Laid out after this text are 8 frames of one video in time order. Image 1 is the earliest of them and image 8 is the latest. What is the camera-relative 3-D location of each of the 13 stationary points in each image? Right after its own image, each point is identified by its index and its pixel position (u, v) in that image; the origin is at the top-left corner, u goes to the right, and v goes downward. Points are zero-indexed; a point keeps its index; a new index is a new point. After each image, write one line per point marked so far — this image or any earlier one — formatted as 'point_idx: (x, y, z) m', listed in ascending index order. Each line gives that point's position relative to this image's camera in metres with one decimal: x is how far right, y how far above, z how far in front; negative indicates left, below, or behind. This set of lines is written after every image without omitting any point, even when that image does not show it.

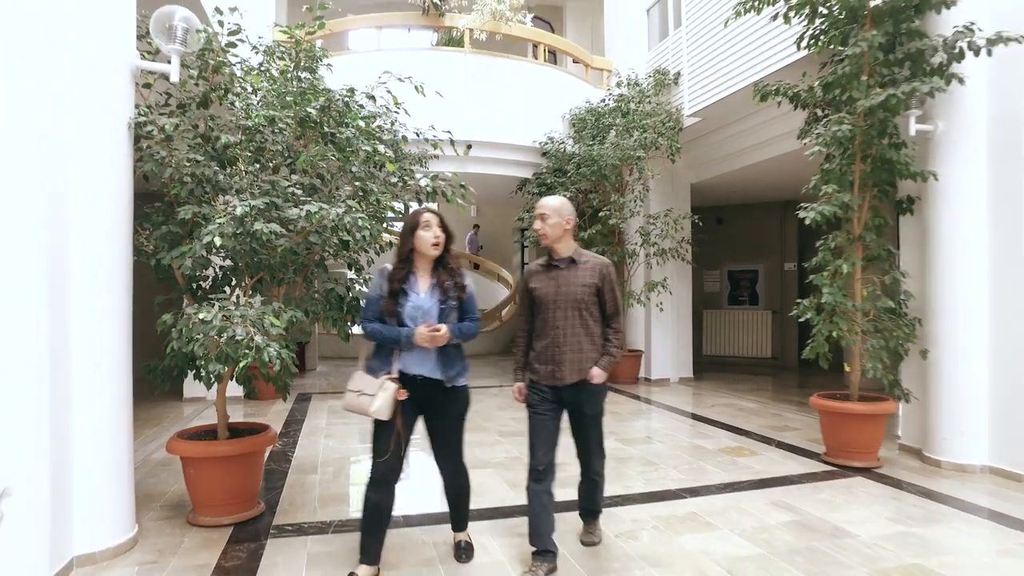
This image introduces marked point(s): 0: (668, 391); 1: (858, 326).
0: (+1.8, -1.2, +7.0) m
1: (+2.1, -0.2, +3.8) m
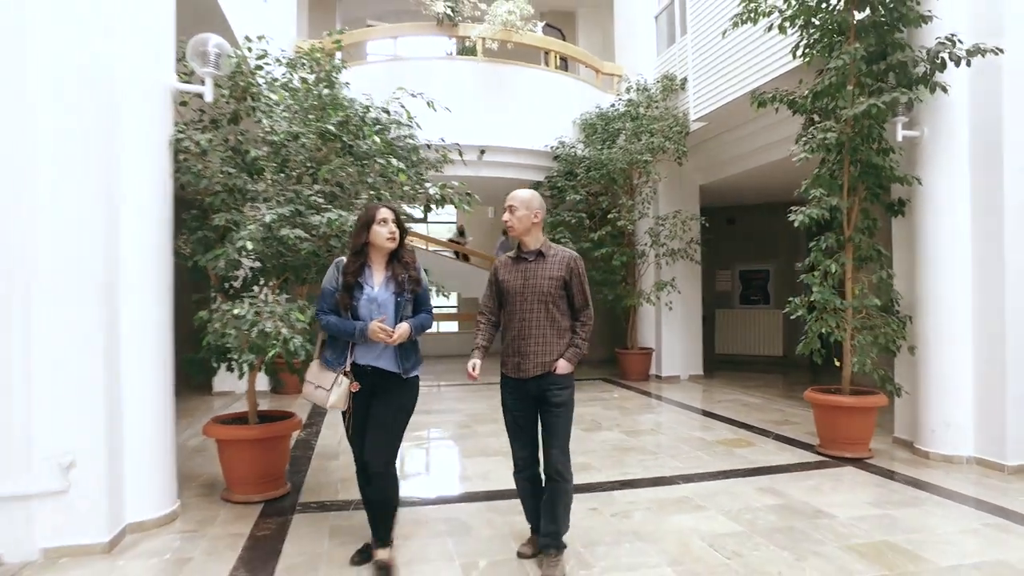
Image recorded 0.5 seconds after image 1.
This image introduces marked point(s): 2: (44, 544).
0: (+1.9, -1.2, +7.2) m
1: (+2.2, -0.2, +4.0) m
2: (-2.0, -1.1, +2.7) m
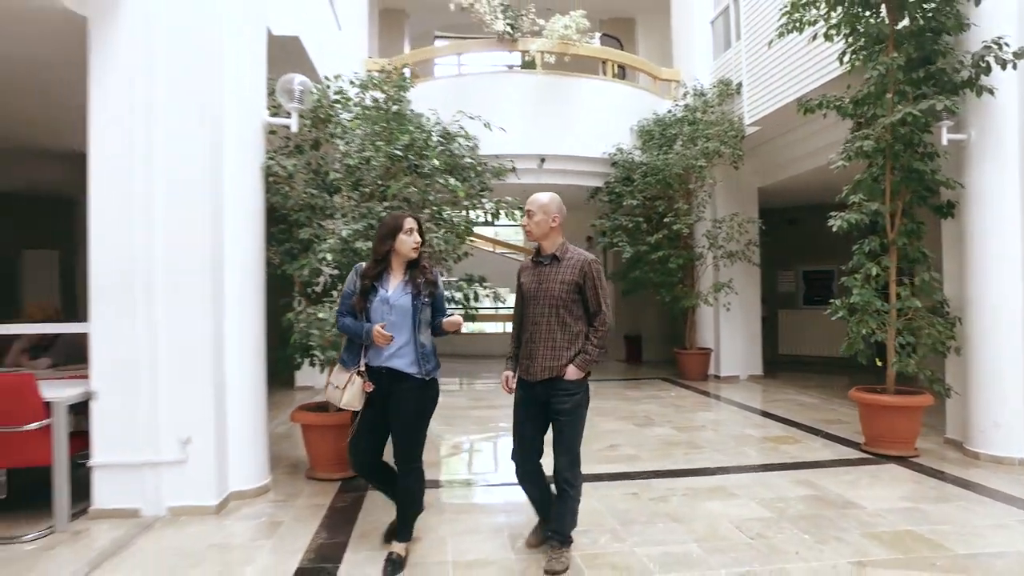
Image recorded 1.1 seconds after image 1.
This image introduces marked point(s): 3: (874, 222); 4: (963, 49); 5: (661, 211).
0: (+2.7, -1.2, +7.3) m
1: (+2.5, -0.2, +4.1) m
2: (-1.8, -1.1, +3.3) m
3: (+2.4, +0.4, +4.1) m
4: (+2.9, +1.6, +4.0) m
5: (+1.8, +0.9, +7.5) m
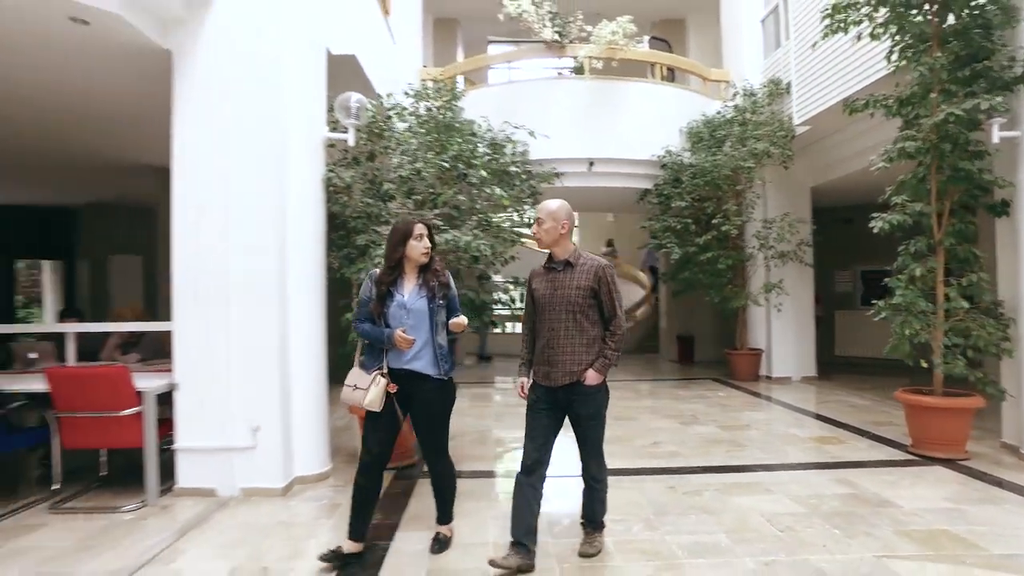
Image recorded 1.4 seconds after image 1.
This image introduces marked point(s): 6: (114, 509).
0: (+3.2, -1.2, +7.2) m
1: (+2.8, -0.2, +4.0) m
2: (-1.6, -1.2, +3.6) m
3: (+2.7, +0.4, +4.0) m
4: (+3.2, +1.6, +3.9) m
5: (+2.4, +0.9, +7.5) m
6: (-2.2, -1.2, +3.4) m
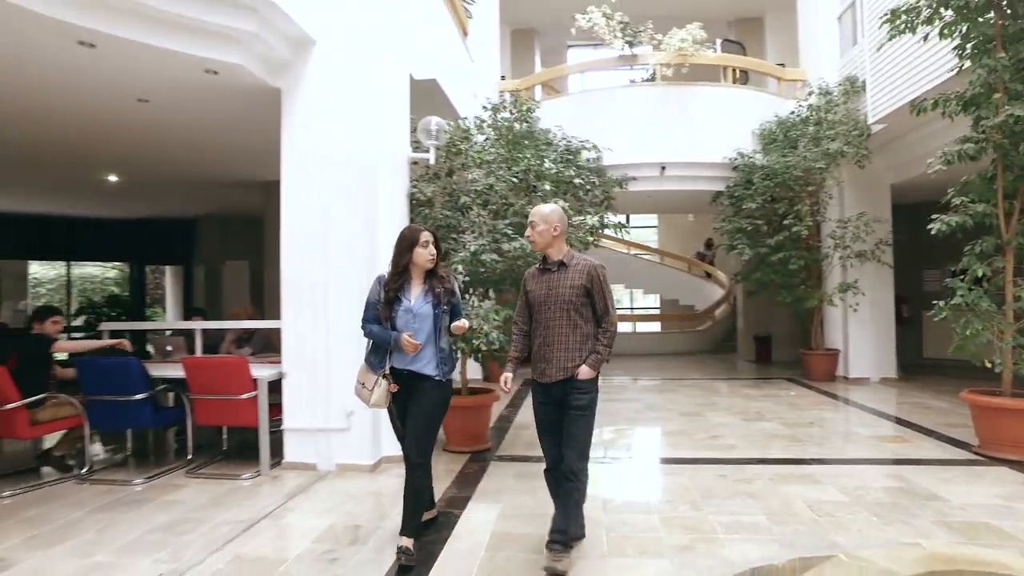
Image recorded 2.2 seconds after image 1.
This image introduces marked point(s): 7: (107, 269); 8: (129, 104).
0: (+4.1, -1.2, +7.1) m
1: (+3.2, -0.2, +4.0) m
2: (-1.2, -1.2, +4.2) m
3: (+3.1, +0.4, +4.0) m
4: (+3.6, +1.5, +3.9) m
5: (+3.3, +0.9, +7.5) m
6: (-1.8, -1.3, +4.1) m
7: (-7.5, +0.4, +11.2) m
8: (-2.8, +1.3, +4.5) m
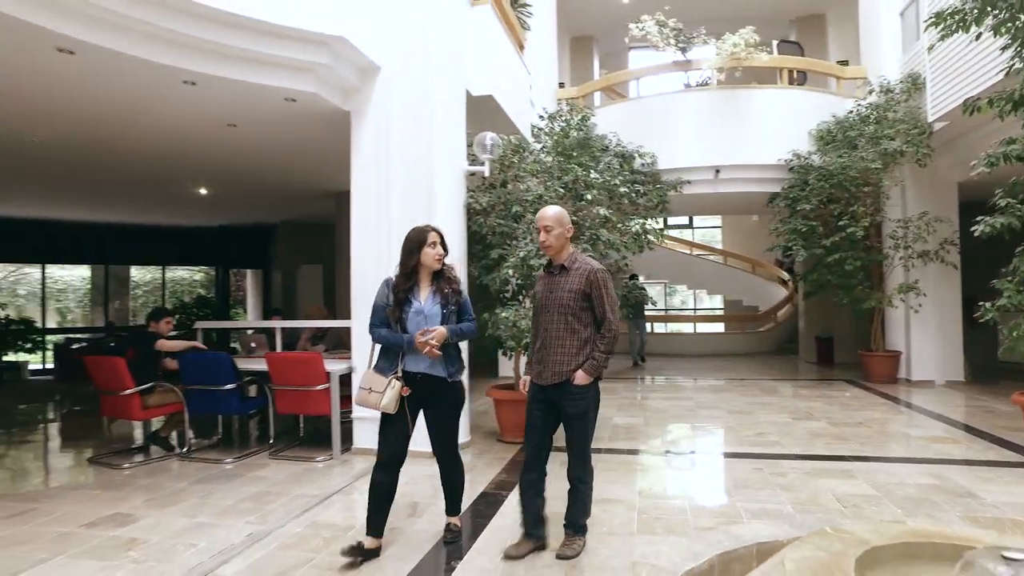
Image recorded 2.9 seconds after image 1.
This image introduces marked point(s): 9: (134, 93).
0: (+4.7, -1.2, +7.0) m
1: (+3.5, -0.3, +4.0) m
2: (-0.8, -1.2, +4.6) m
3: (+3.4, +0.4, +4.0) m
4: (+3.9, +1.5, +3.8) m
5: (+4.0, +0.9, +7.5) m
6: (-1.5, -1.3, +4.6) m
7: (-6.4, +0.3, +12.3) m
8: (-2.4, +1.3, +5.2) m
9: (-2.6, +1.4, +4.3) m
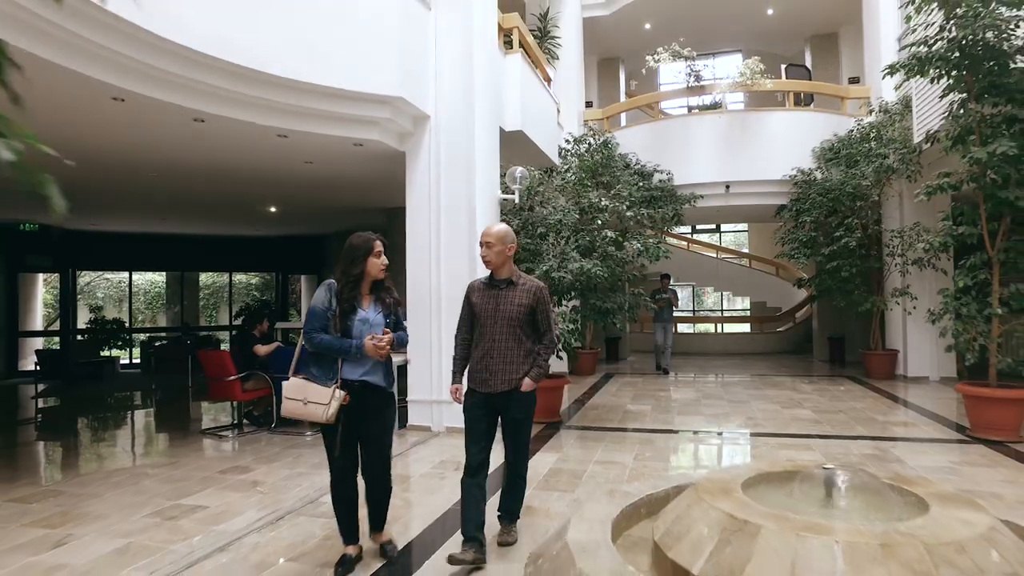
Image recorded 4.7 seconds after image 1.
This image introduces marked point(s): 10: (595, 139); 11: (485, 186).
0: (+5.1, -1.2, +7.7) m
1: (+3.7, -0.3, +4.7) m
2: (-0.6, -1.3, +5.7) m
3: (+3.6, +0.4, +4.8) m
4: (+4.1, +1.5, +4.6) m
5: (+4.4, +0.9, +8.2) m
6: (-1.3, -1.3, +5.7) m
7: (-5.7, +0.3, +13.6) m
8: (-2.2, +1.3, +6.3) m
9: (-2.4, +1.3, +5.4) m
10: (+1.1, +2.0, +8.3) m
11: (-0.3, +1.0, +5.8) m
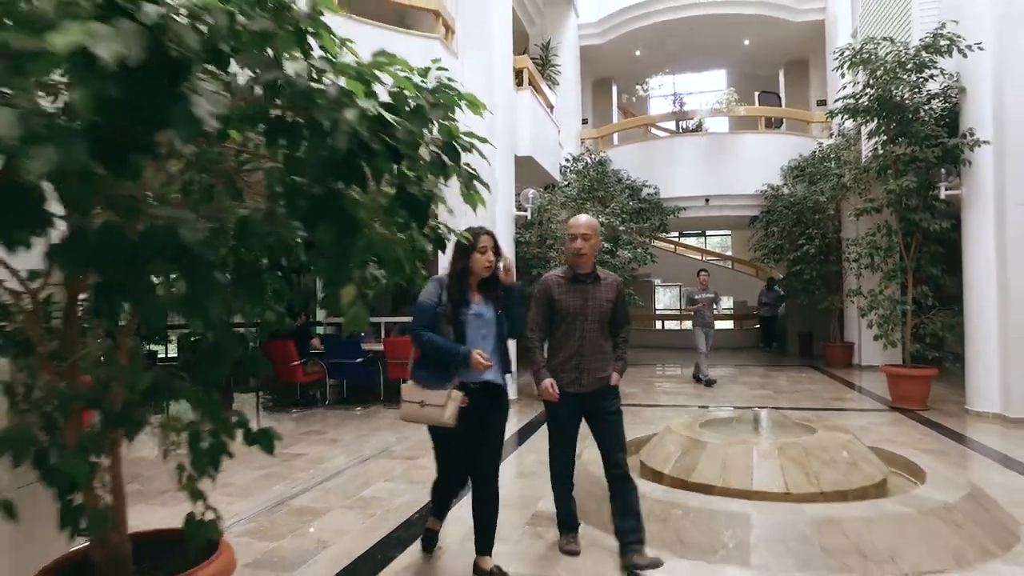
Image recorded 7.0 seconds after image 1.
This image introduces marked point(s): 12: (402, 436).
0: (+5.2, -1.3, +8.9) m
1: (+3.9, -0.3, +6.0) m
2: (-0.5, -1.3, +6.8) m
3: (+3.7, +0.3, +6.0) m
4: (+4.2, +1.5, +5.8) m
5: (+4.5, +0.8, +9.5) m
6: (-1.1, -1.4, +6.9) m
7: (-5.7, +0.2, +14.8) m
8: (-2.0, +1.2, +7.5) m
9: (-2.3, +1.3, +6.6) m
10: (+1.2, +2.0, +9.5) m
11: (-0.2, +0.9, +7.0) m
12: (-0.9, -1.3, +5.3) m
